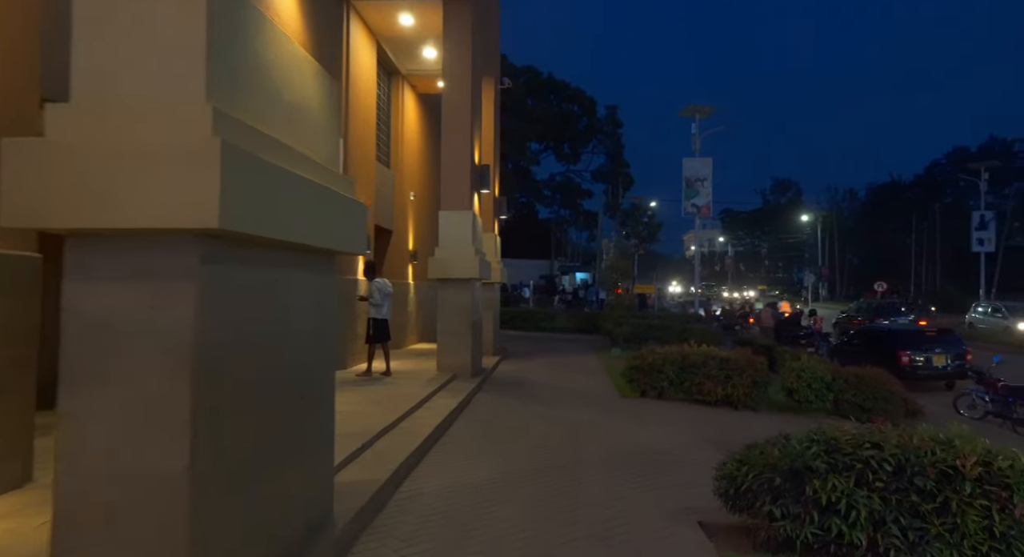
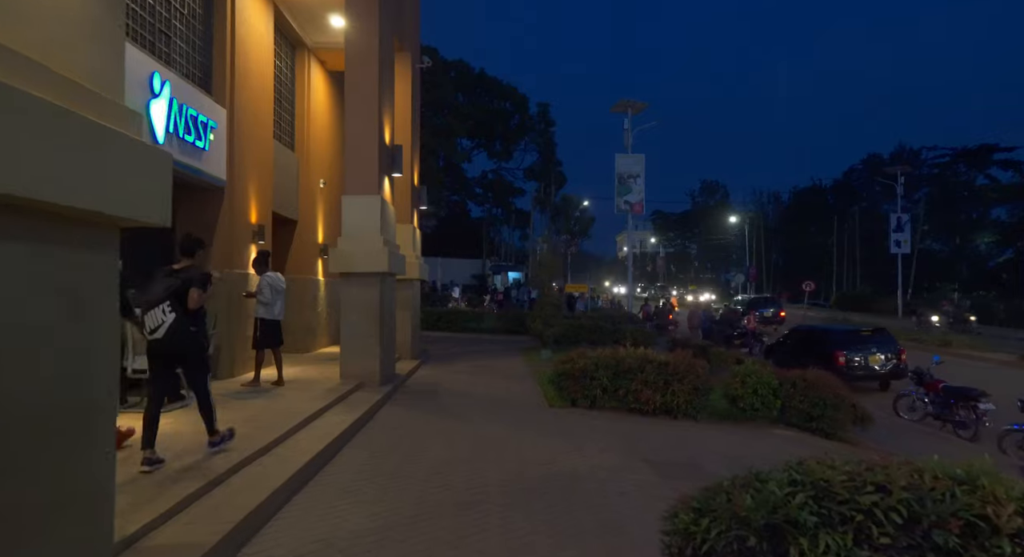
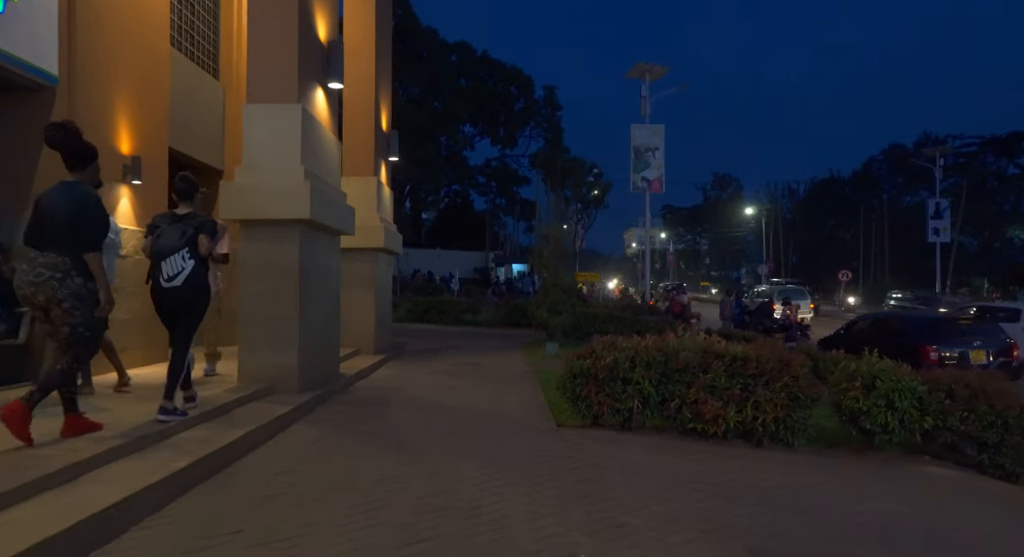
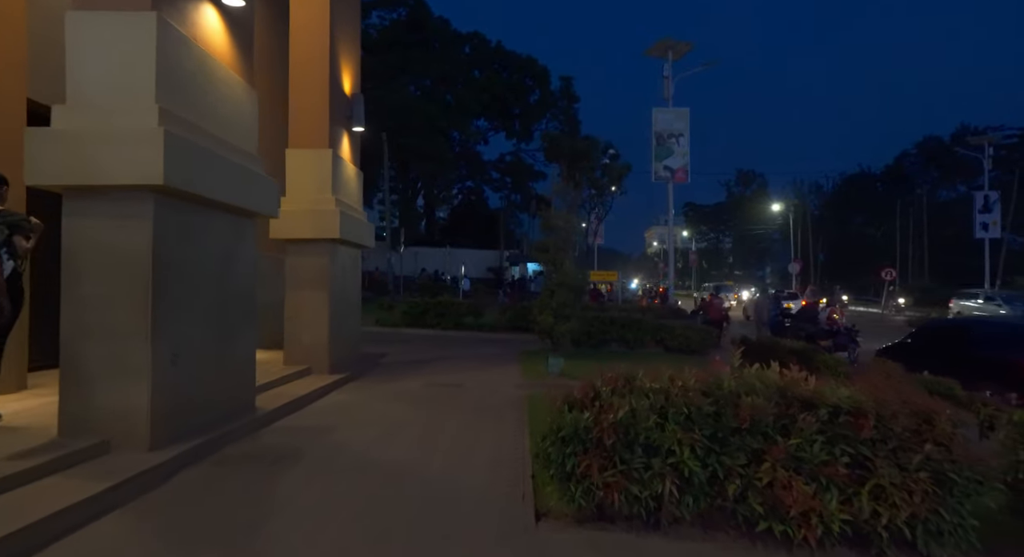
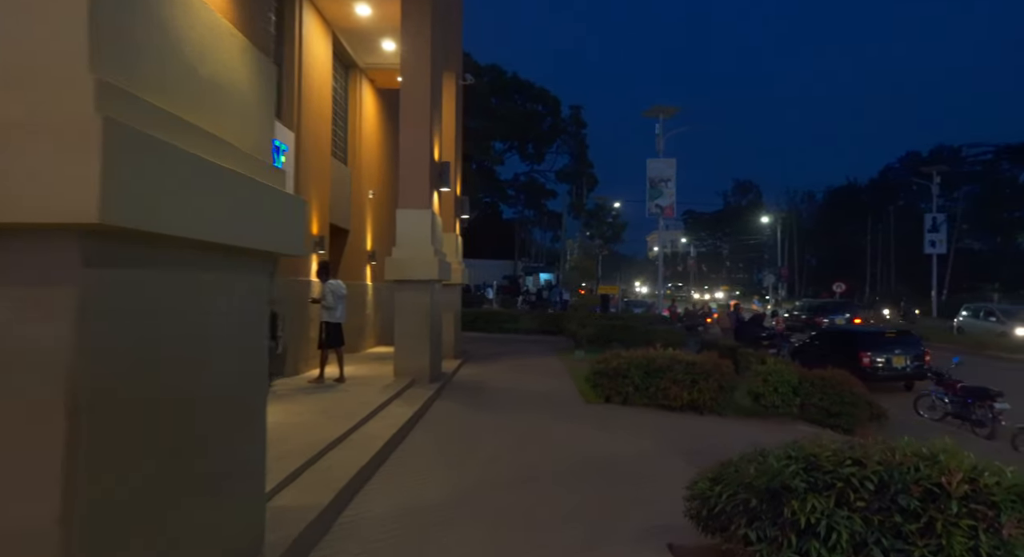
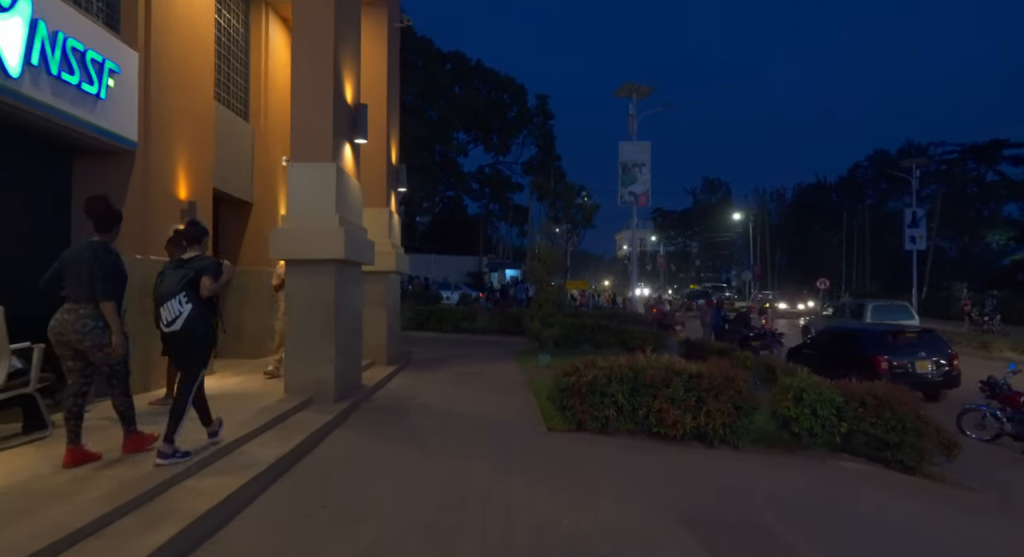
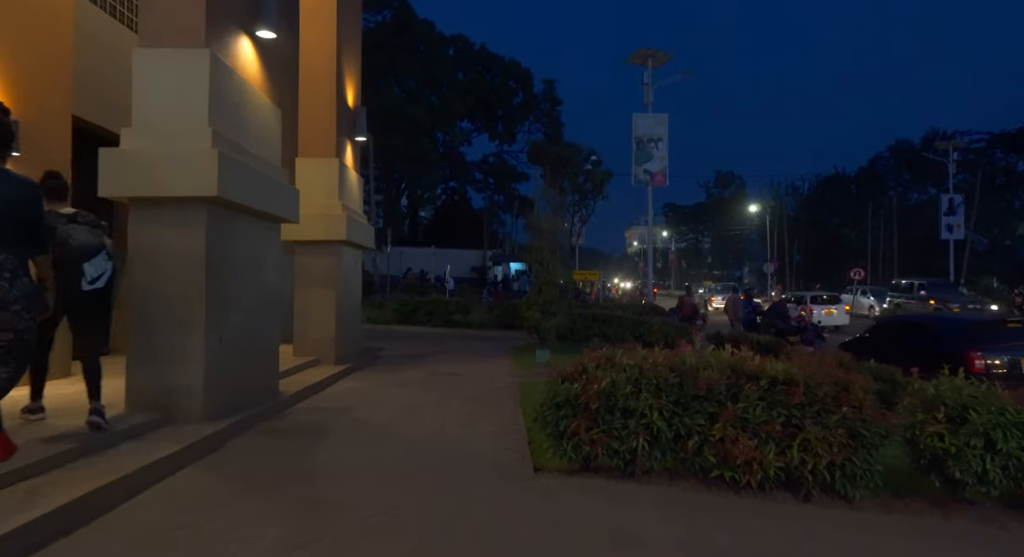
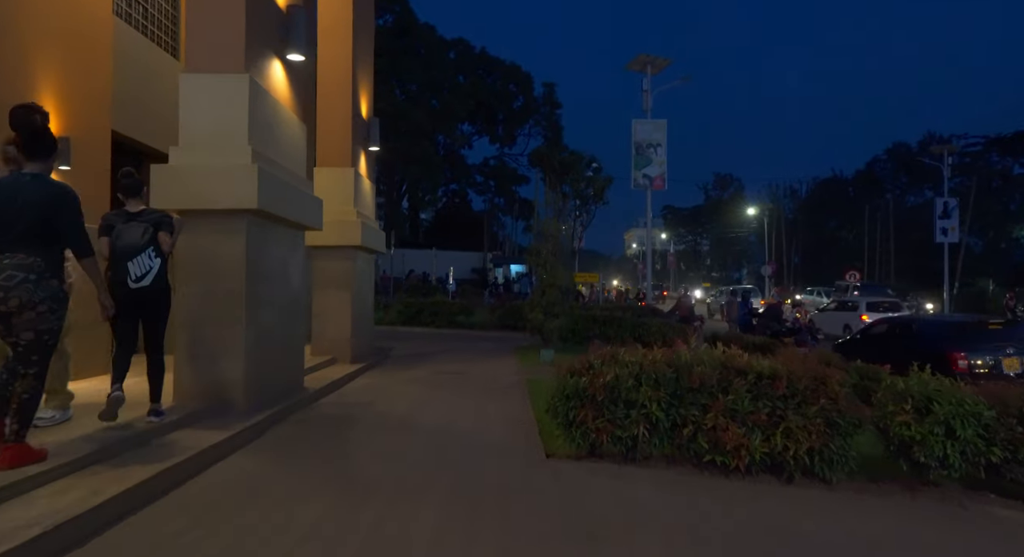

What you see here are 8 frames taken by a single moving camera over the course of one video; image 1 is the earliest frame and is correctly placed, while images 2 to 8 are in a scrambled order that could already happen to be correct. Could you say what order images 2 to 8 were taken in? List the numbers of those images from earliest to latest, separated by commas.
5, 2, 6, 3, 8, 7, 4
